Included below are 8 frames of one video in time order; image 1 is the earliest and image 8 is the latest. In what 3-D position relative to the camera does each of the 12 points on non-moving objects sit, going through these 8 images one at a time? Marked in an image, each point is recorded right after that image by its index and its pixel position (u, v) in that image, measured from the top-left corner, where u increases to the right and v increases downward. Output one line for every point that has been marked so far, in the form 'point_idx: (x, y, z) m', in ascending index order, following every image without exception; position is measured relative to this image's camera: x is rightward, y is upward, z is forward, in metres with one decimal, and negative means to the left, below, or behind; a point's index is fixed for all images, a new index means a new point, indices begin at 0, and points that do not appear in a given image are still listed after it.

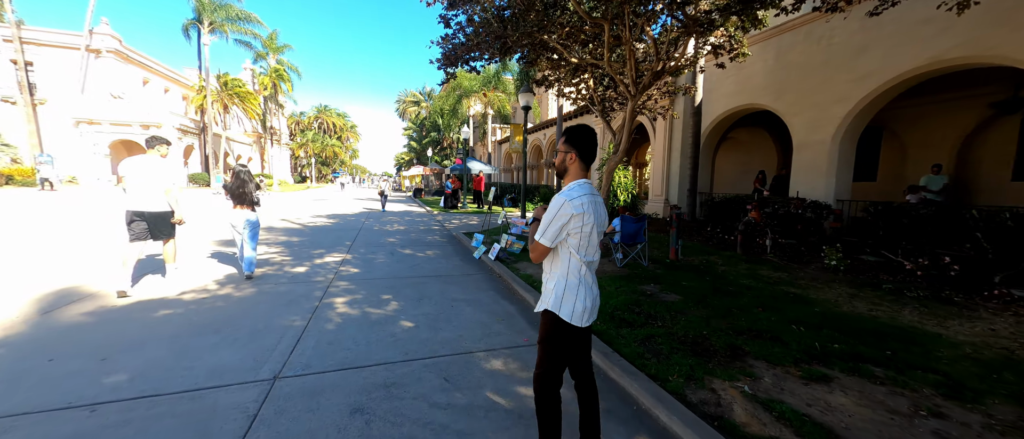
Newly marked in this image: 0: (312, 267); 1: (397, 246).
0: (-3.2, -0.7, +5.5) m
1: (-2.5, -0.6, +7.5) m
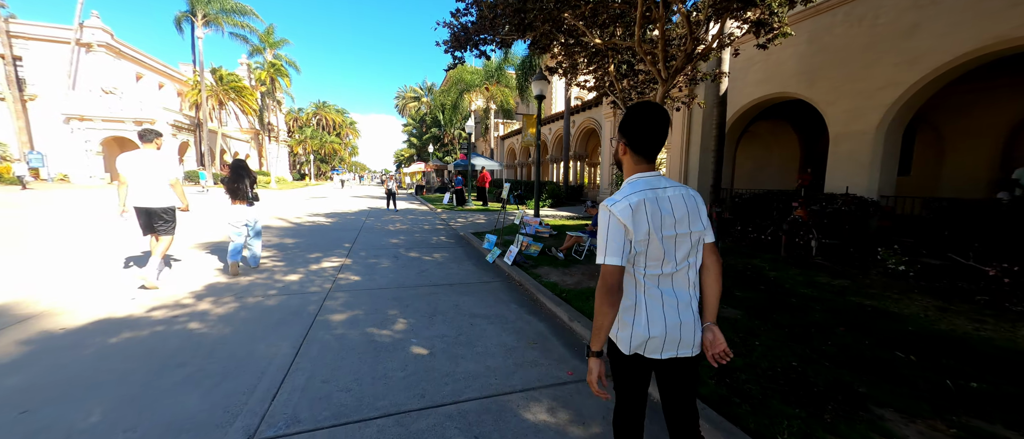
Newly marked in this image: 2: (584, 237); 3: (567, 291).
0: (-2.9, -0.8, +4.9) m
1: (-2.2, -0.6, +6.9) m
2: (+1.2, -0.3, +5.7) m
3: (+0.7, -0.9, +4.3) m
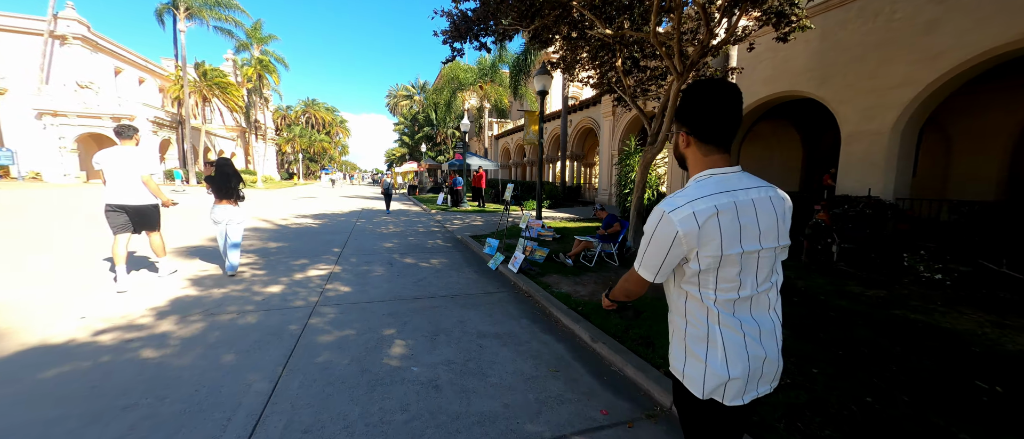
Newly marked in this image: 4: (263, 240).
0: (-2.8, -0.8, +4.4) m
1: (-2.1, -0.6, +6.4) m
2: (+1.3, -0.3, +5.3) m
3: (+0.8, -0.9, +3.9) m
4: (-5.2, -0.4, +7.4) m
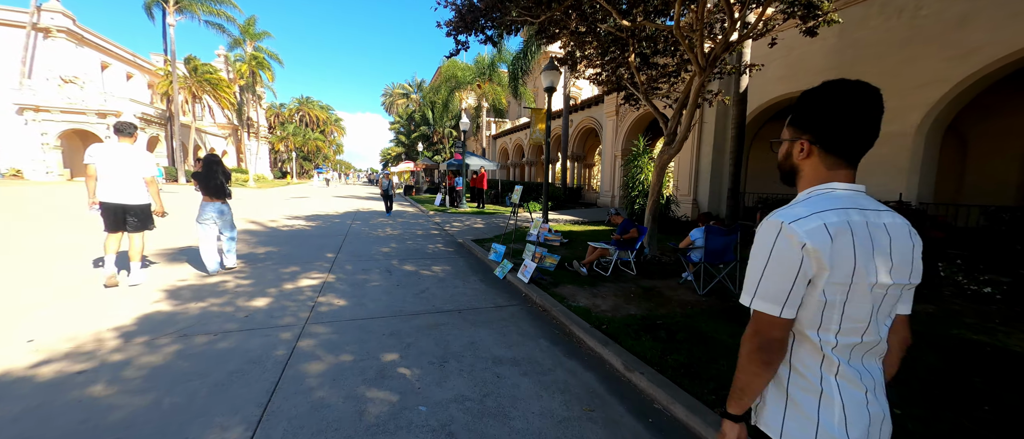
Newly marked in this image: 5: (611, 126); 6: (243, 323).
0: (-2.6, -0.9, +3.9) m
1: (-2.0, -0.7, +5.9) m
2: (+1.4, -0.4, +4.9) m
3: (+0.9, -1.0, +3.5) m
4: (-5.1, -0.5, +6.9) m
5: (+4.1, +3.9, +14.4) m
6: (-2.5, -0.9, +3.2) m
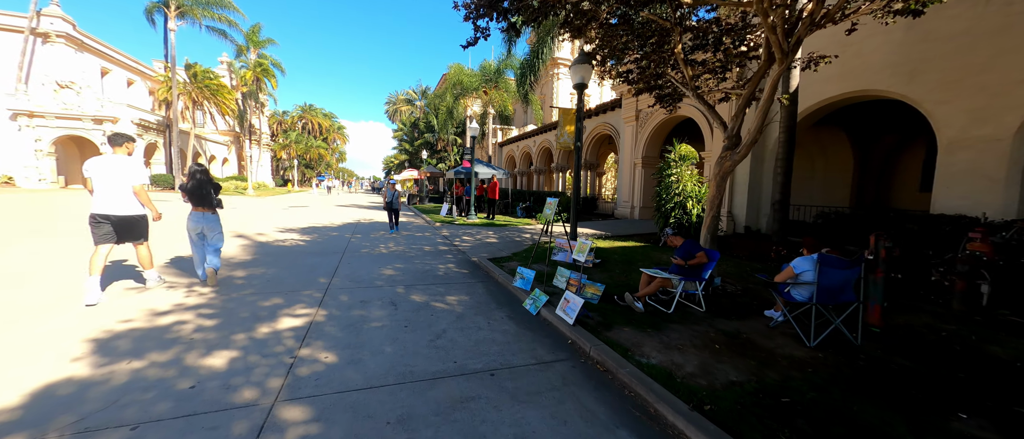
0: (-2.2, -1.1, +2.9) m
1: (-1.6, -0.9, +4.9) m
2: (+1.8, -0.7, +3.9) m
3: (+1.3, -1.2, +2.4) m
4: (-4.7, -0.7, +5.9) m
5: (+4.6, +3.4, +13.4) m
6: (-2.1, -1.1, +2.2) m
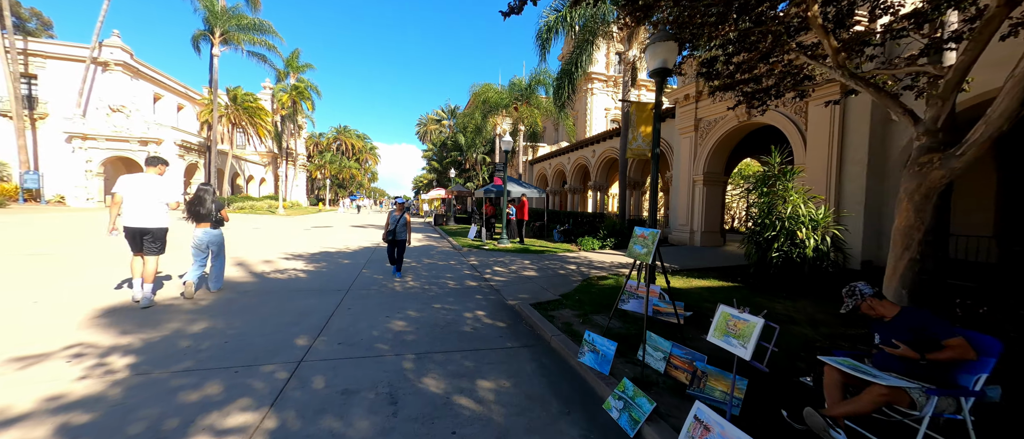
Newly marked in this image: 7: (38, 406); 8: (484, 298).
0: (-1.8, -1.3, +1.4) m
1: (-1.0, -1.3, +3.3) m
2: (+2.3, -1.0, +2.1) m
3: (+1.7, -1.4, +0.6) m
4: (-4.0, -1.1, +4.6) m
5: (+5.8, +2.5, +11.6) m
6: (-1.7, -1.3, +0.6) m
7: (-3.1, -1.2, +2.3) m
8: (-0.5, -1.3, +5.7) m
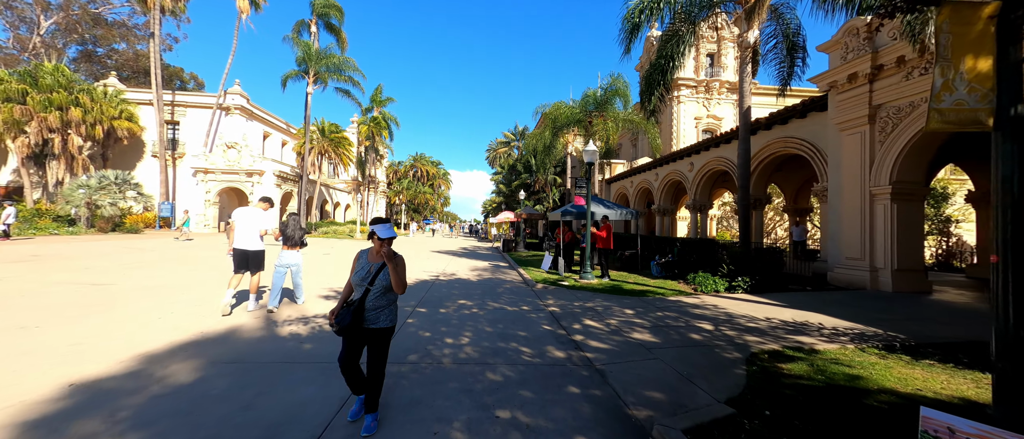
0: (-1.5, -1.4, -0.7) m
1: (-0.3, -1.5, +1.1) m
2: (+2.7, -1.1, -0.8) m
3: (+1.9, -1.5, -2.1) m
4: (-3.1, -1.5, +2.9) m
5: (+8.0, +1.8, +8.1) m
6: (-1.5, -1.4, -1.4) m
7: (-2.6, -1.4, +0.5) m
8: (+0.7, -1.6, +3.4) m
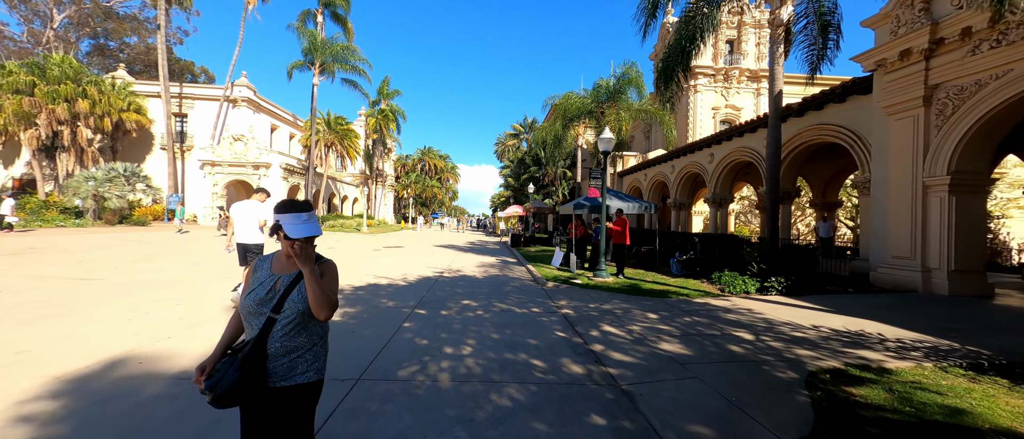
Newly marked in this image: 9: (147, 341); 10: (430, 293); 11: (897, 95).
0: (-1.5, -1.4, -1.3) m
1: (-0.3, -1.5, +0.5) m
2: (+2.7, -1.1, -1.5) m
3: (+1.8, -1.5, -2.8) m
4: (-3.0, -1.4, +2.3) m
5: (+8.2, +1.9, +7.2) m
6: (-1.5, -1.4, -2.0) m
7: (-2.6, -1.4, 0.0) m
8: (+0.8, -1.6, +2.7) m
9: (-4.5, -1.5, +4.3) m
10: (-1.5, -1.4, +6.9) m
11: (+8.2, +2.7, +7.4) m
